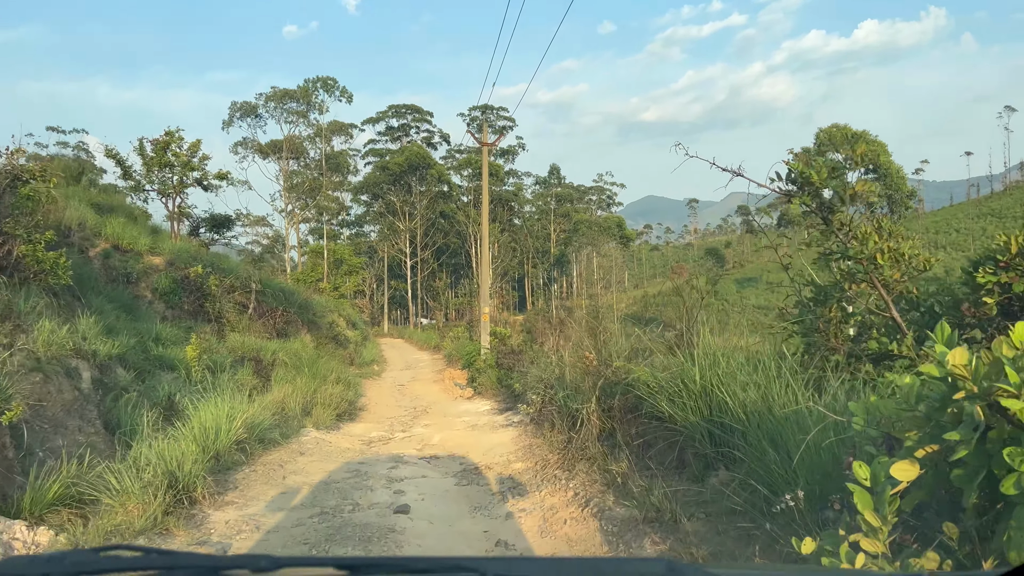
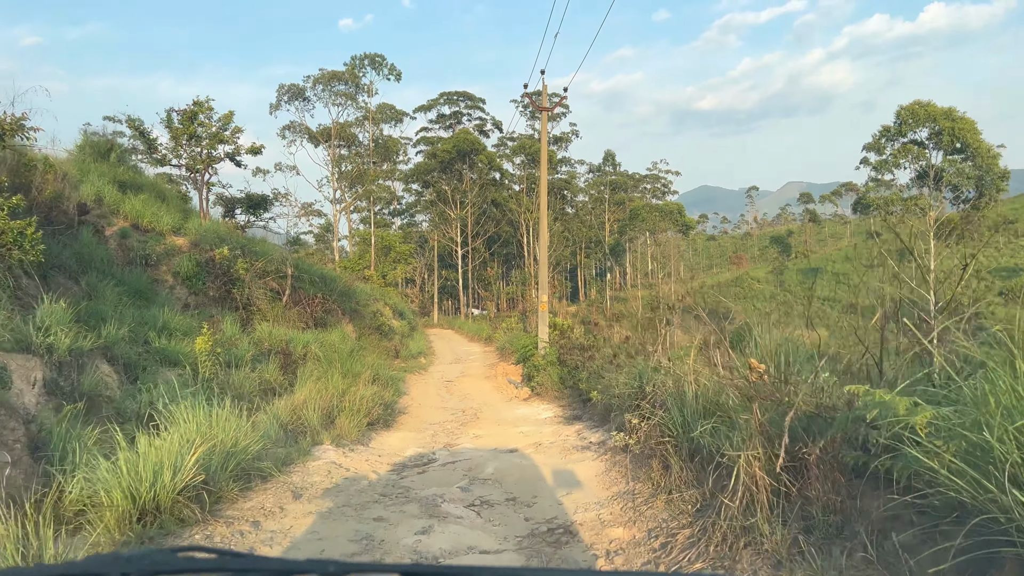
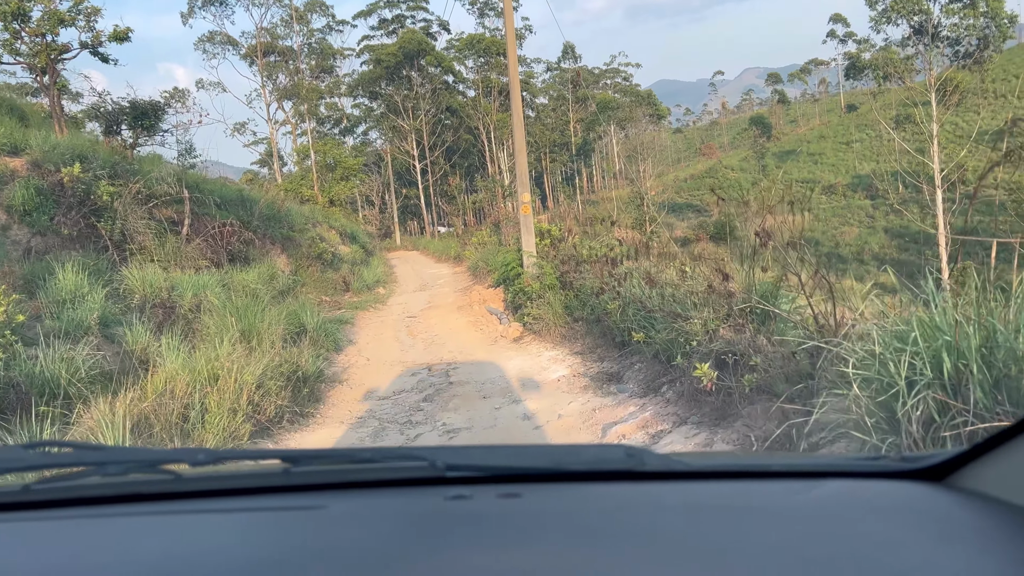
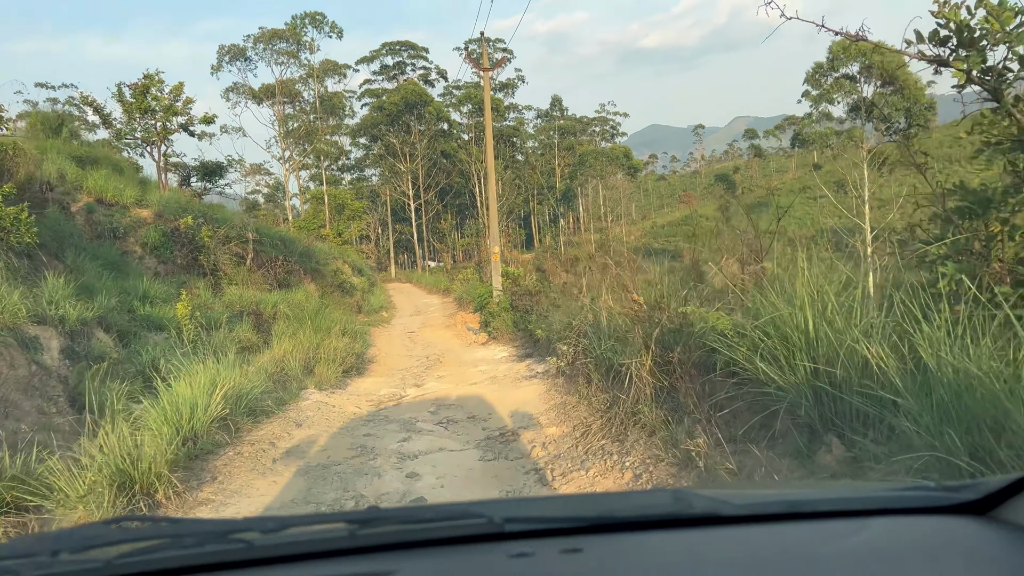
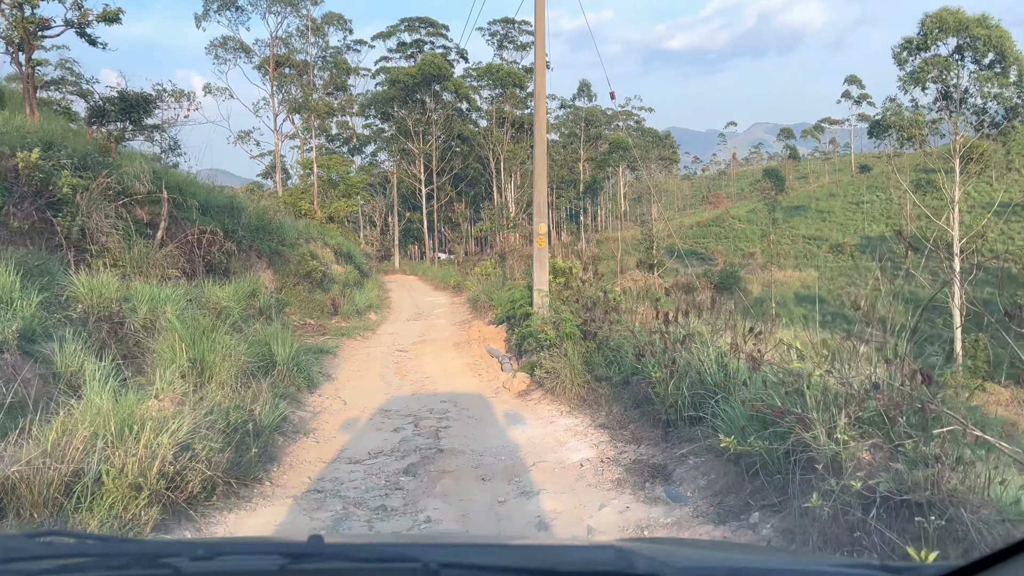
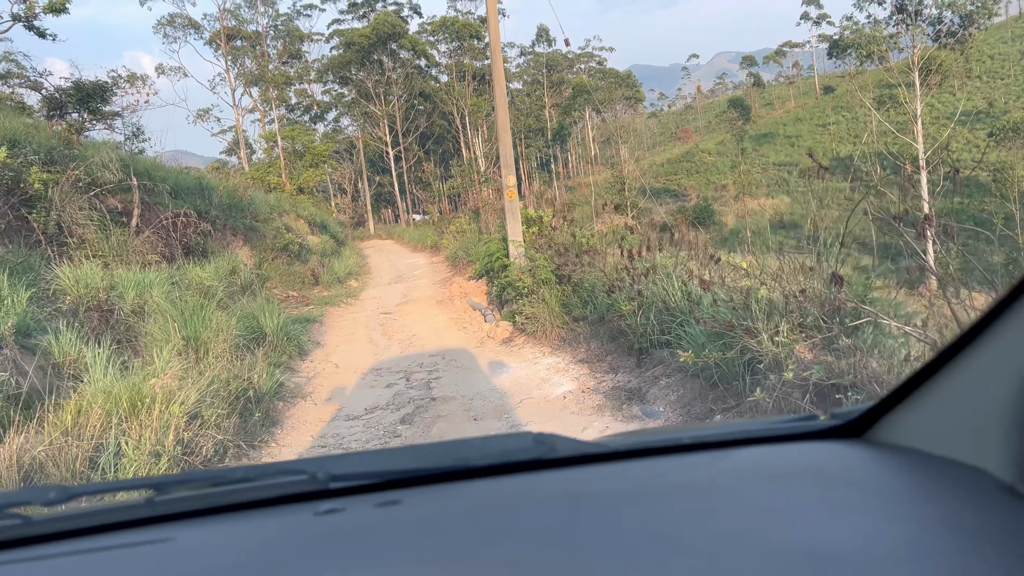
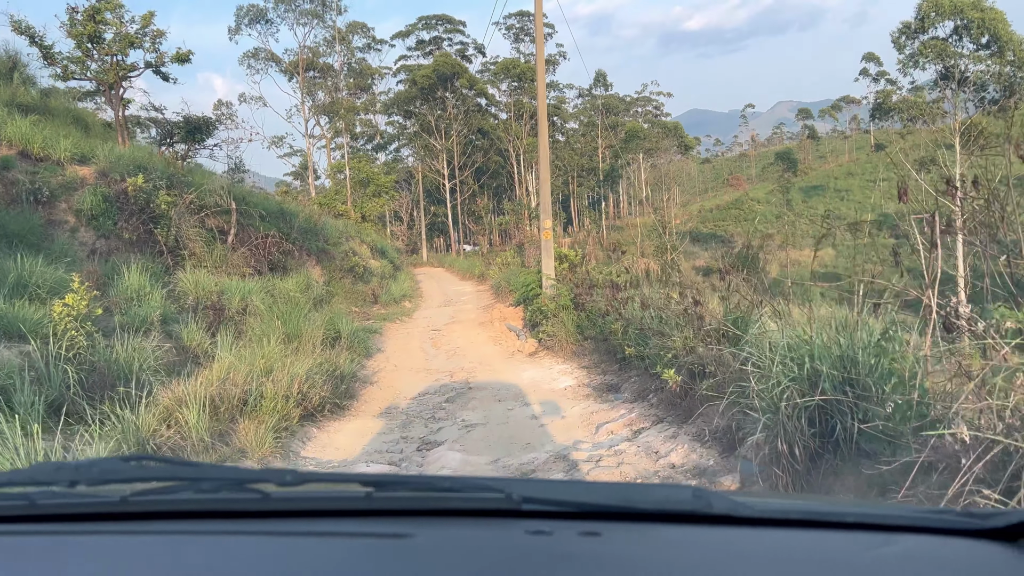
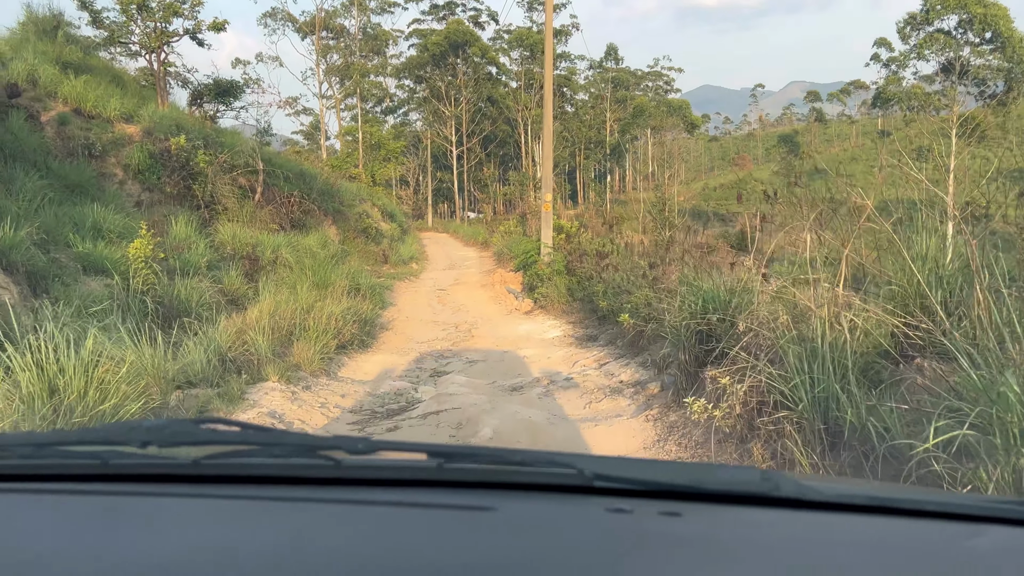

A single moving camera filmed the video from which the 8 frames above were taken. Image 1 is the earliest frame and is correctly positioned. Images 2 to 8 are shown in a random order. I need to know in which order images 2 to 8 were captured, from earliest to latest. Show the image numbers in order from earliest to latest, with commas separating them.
4, 2, 8, 7, 3, 6, 5
